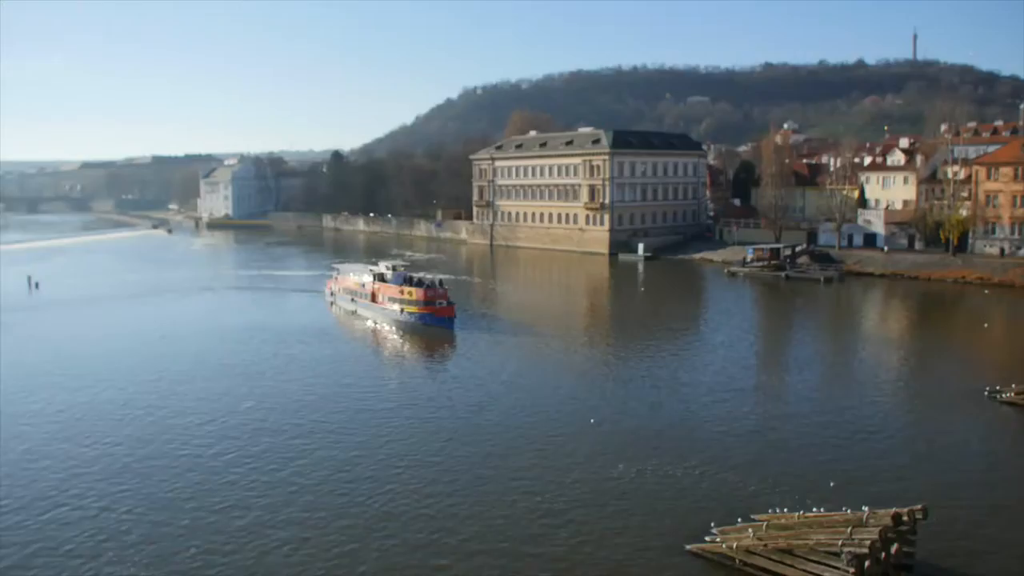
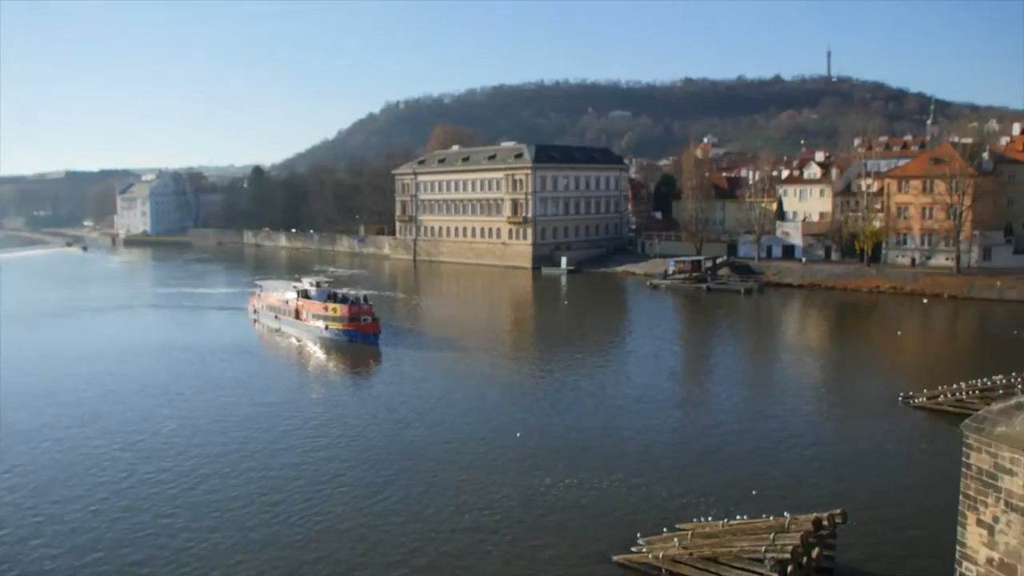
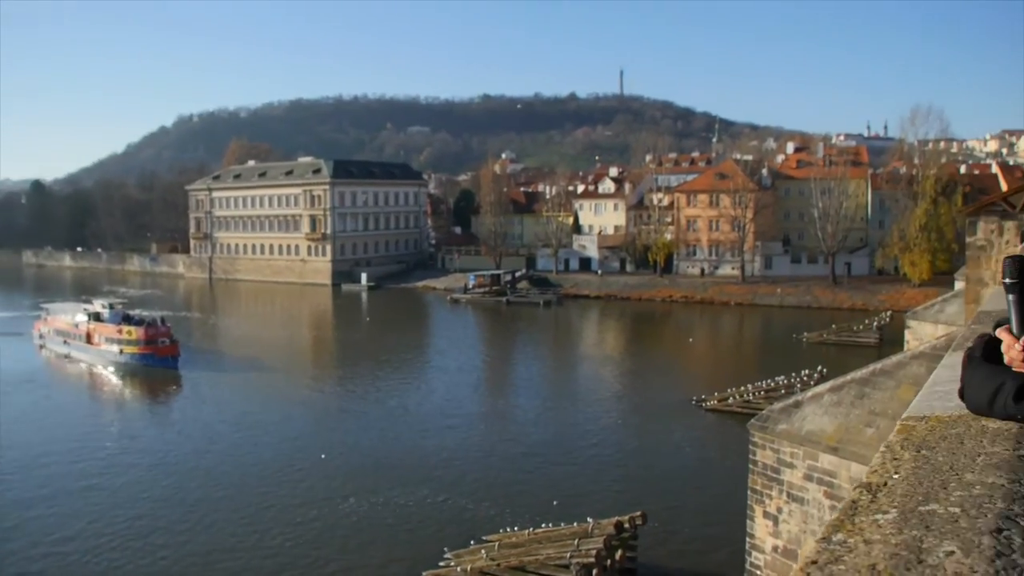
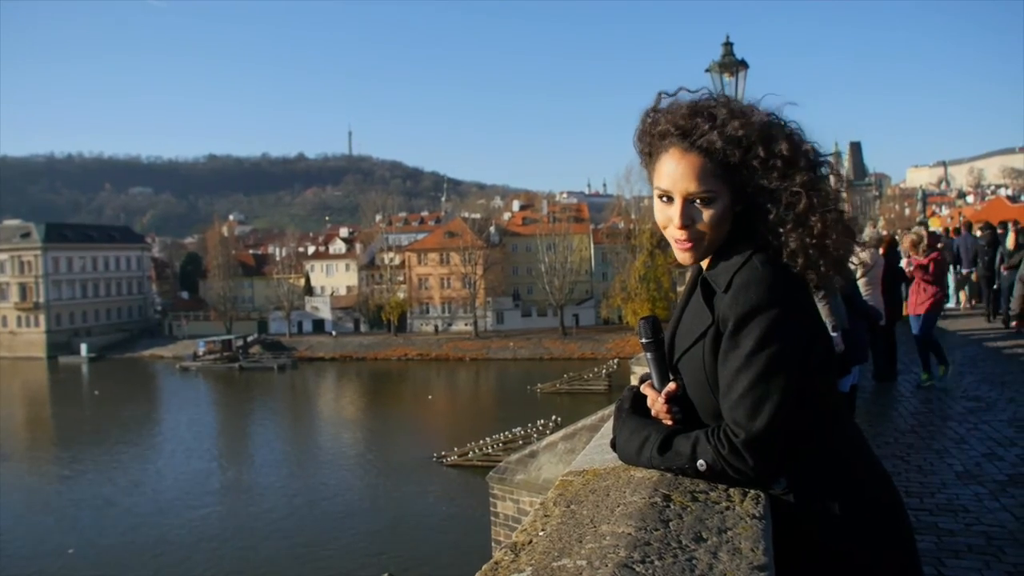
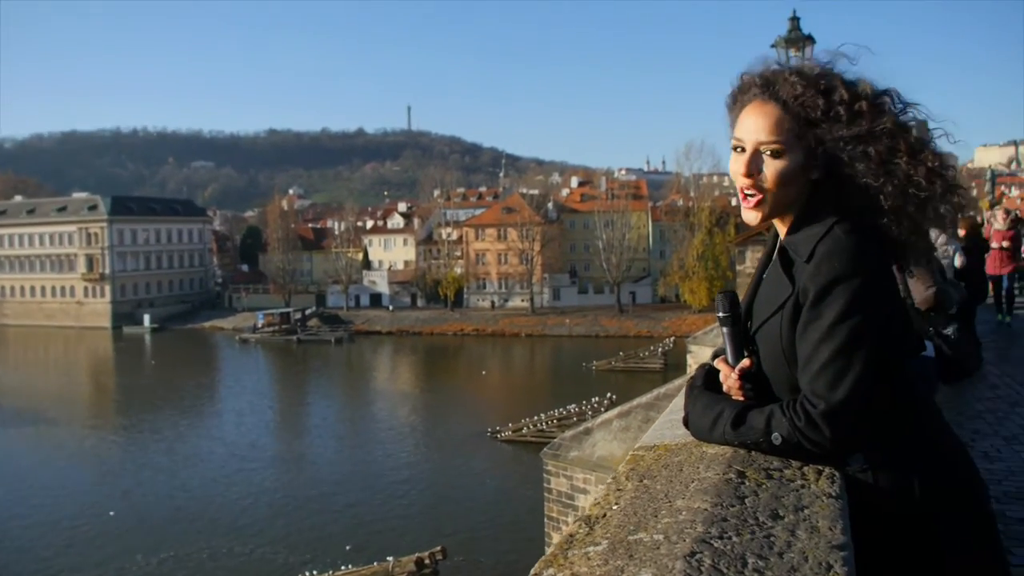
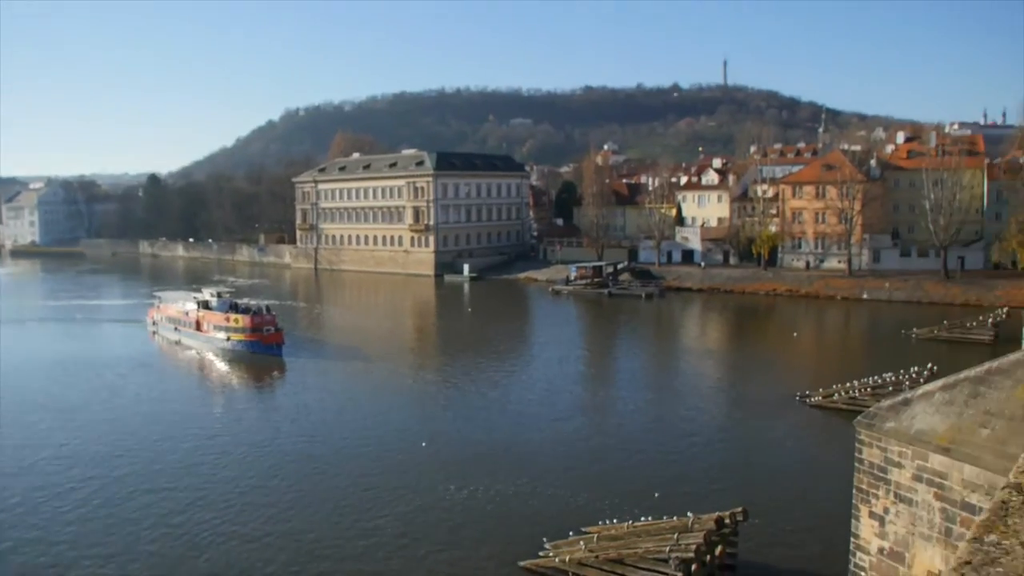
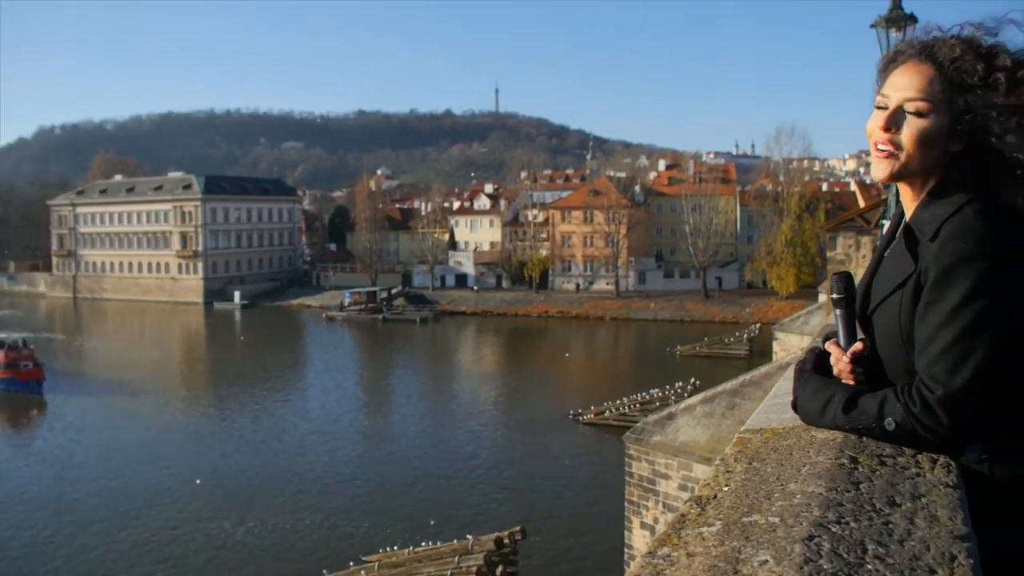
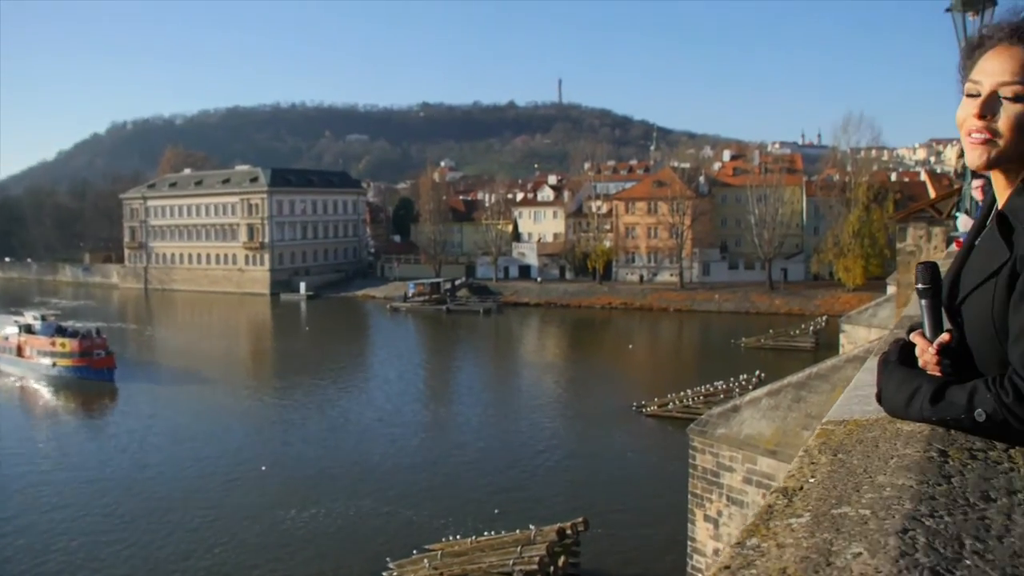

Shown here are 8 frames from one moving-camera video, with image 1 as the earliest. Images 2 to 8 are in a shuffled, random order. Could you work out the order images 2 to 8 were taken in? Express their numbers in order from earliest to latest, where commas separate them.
2, 6, 3, 8, 7, 5, 4
